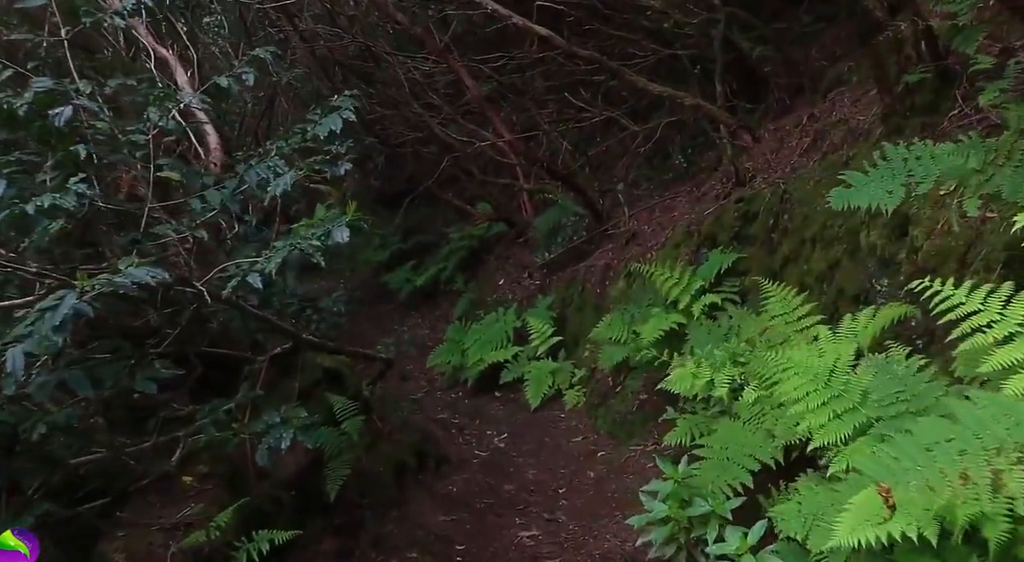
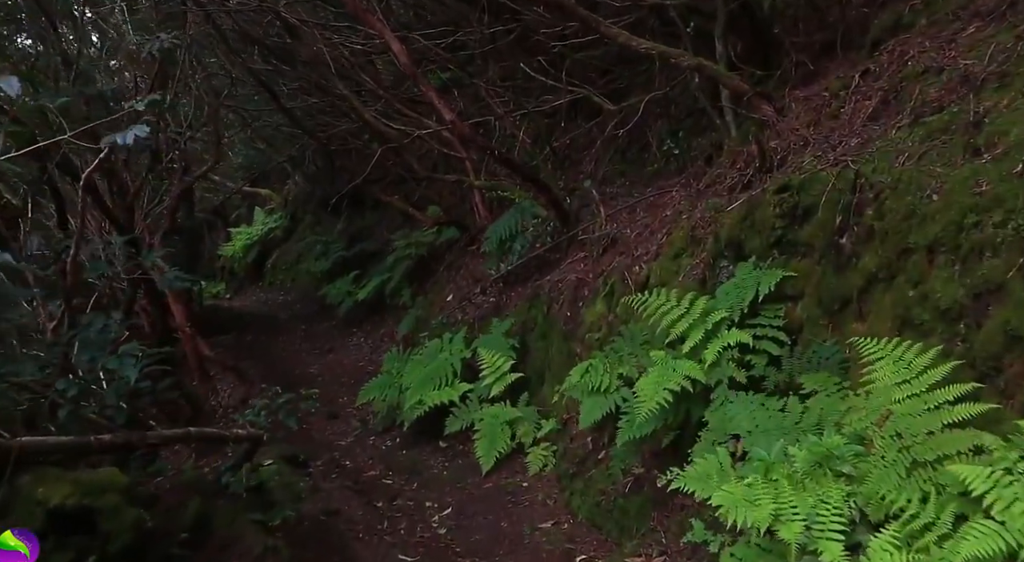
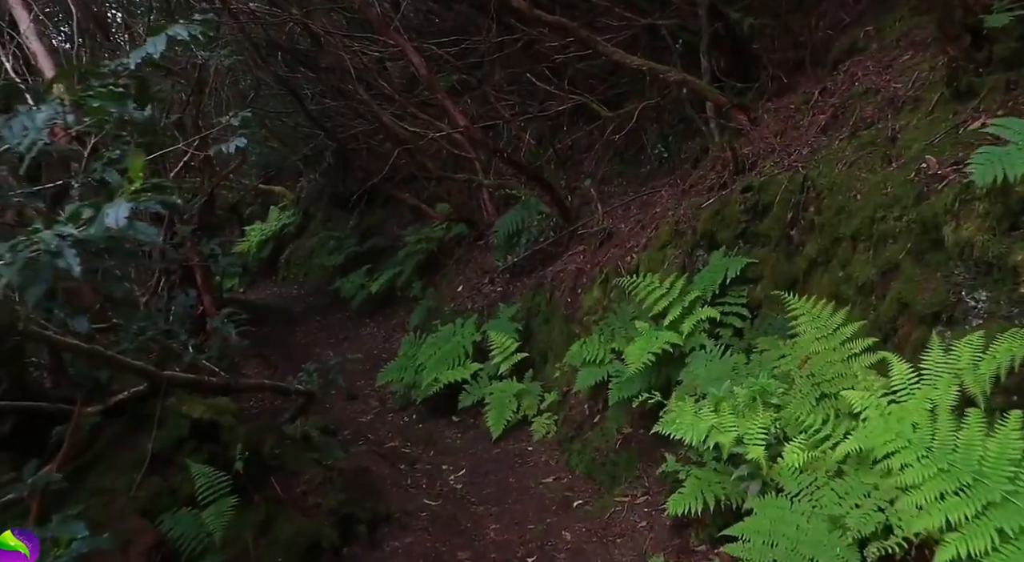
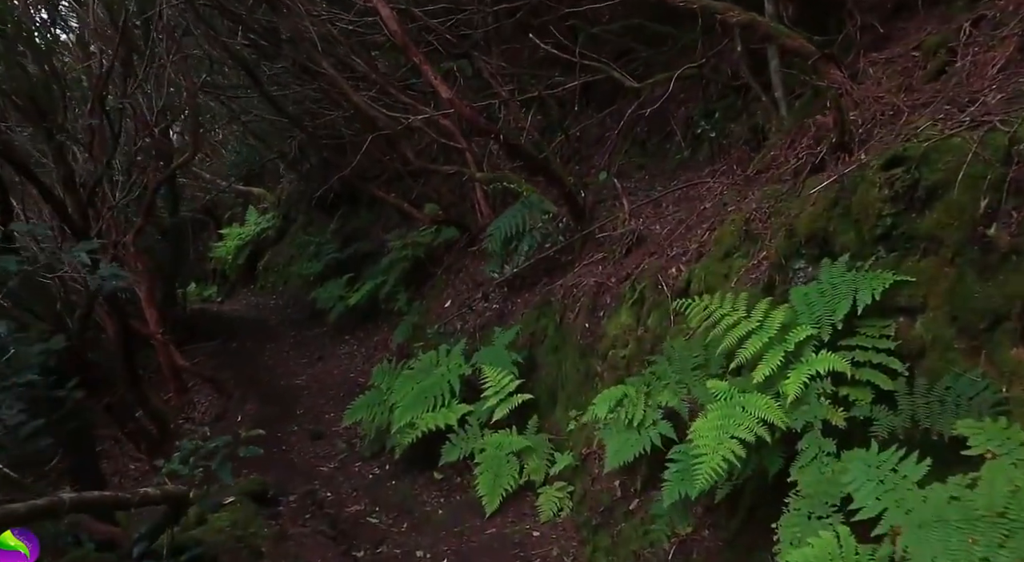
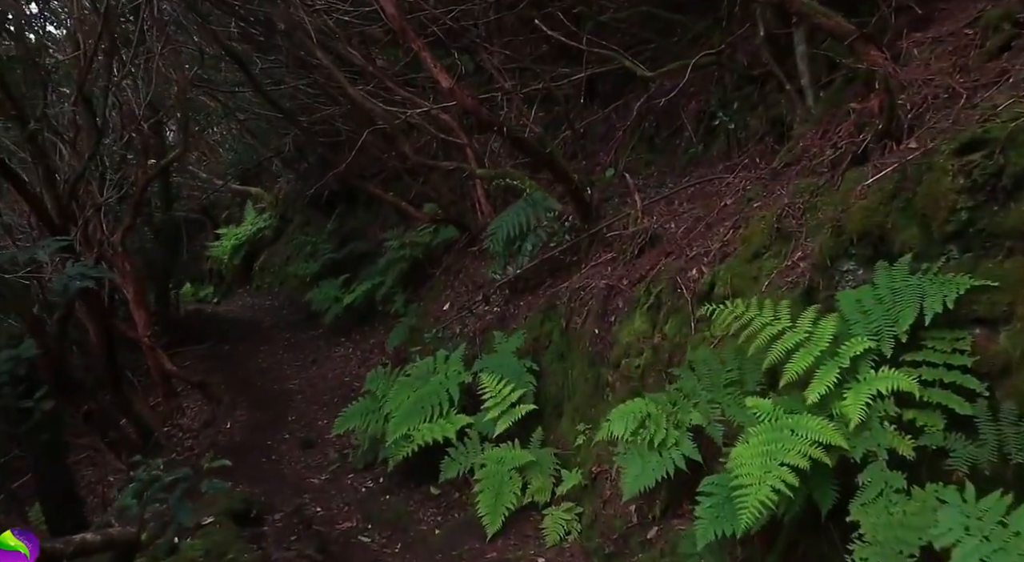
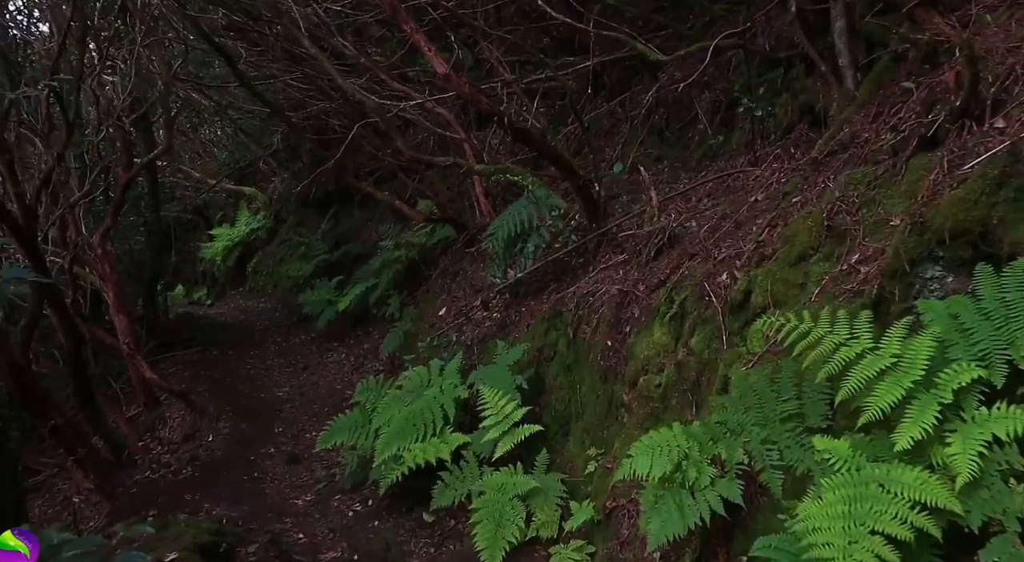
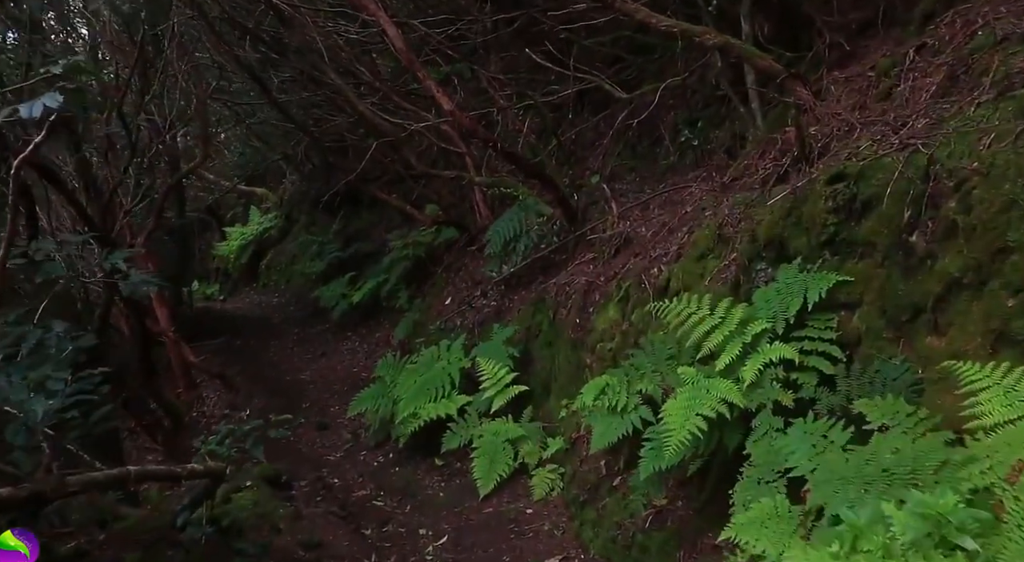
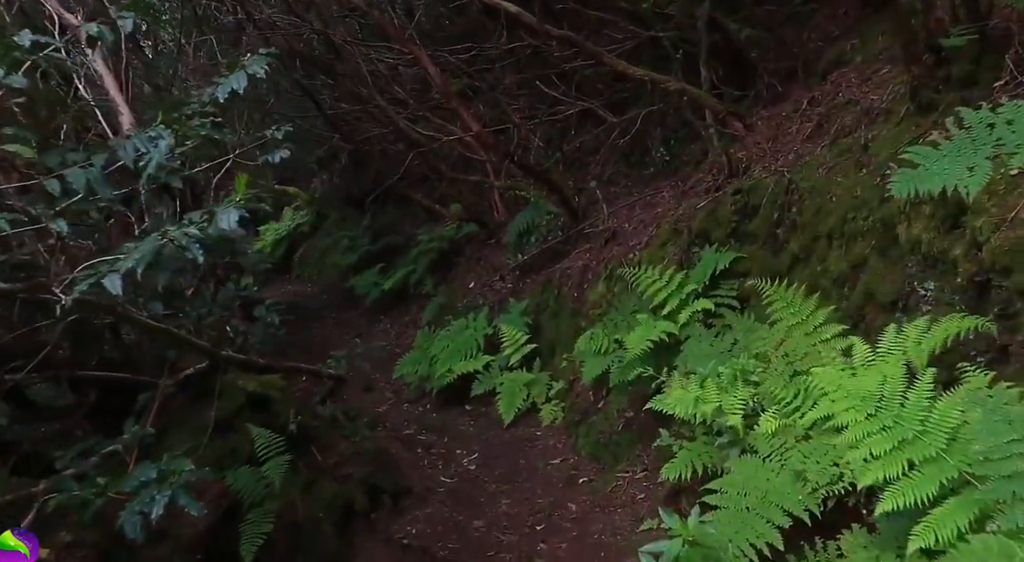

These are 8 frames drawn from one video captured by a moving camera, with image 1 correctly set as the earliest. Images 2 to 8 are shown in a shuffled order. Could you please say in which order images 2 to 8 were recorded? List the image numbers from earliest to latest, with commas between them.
8, 3, 2, 7, 4, 5, 6
